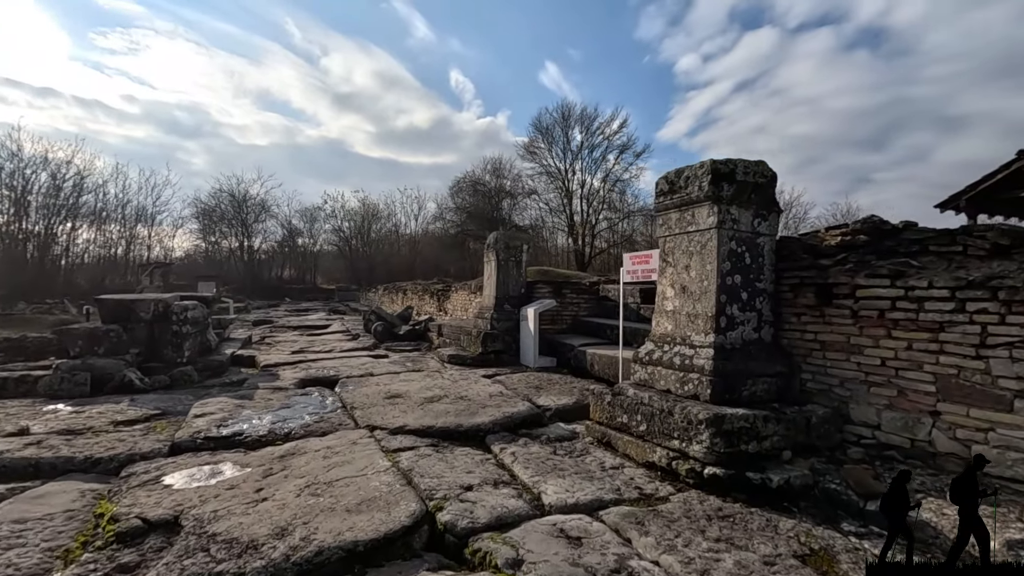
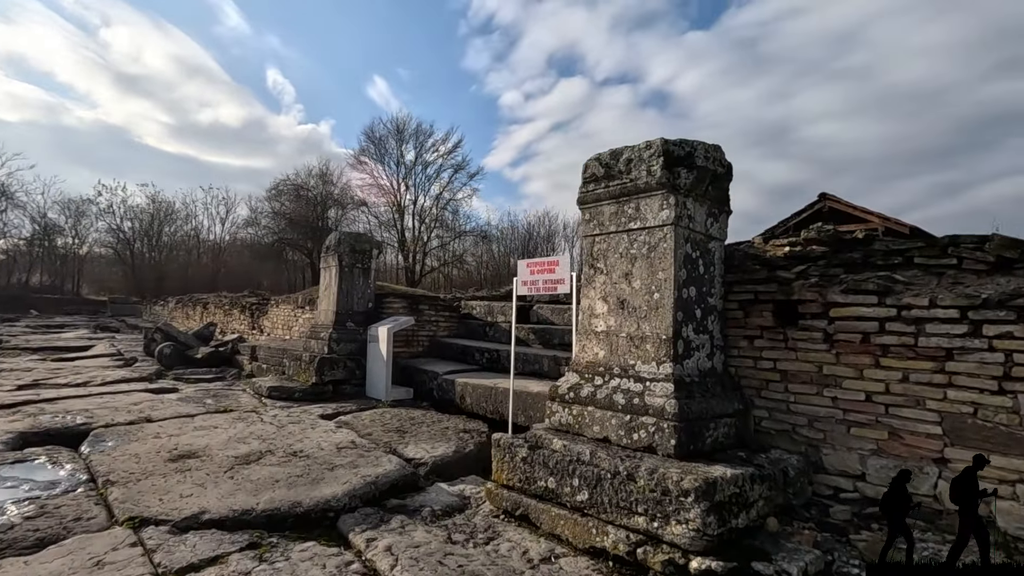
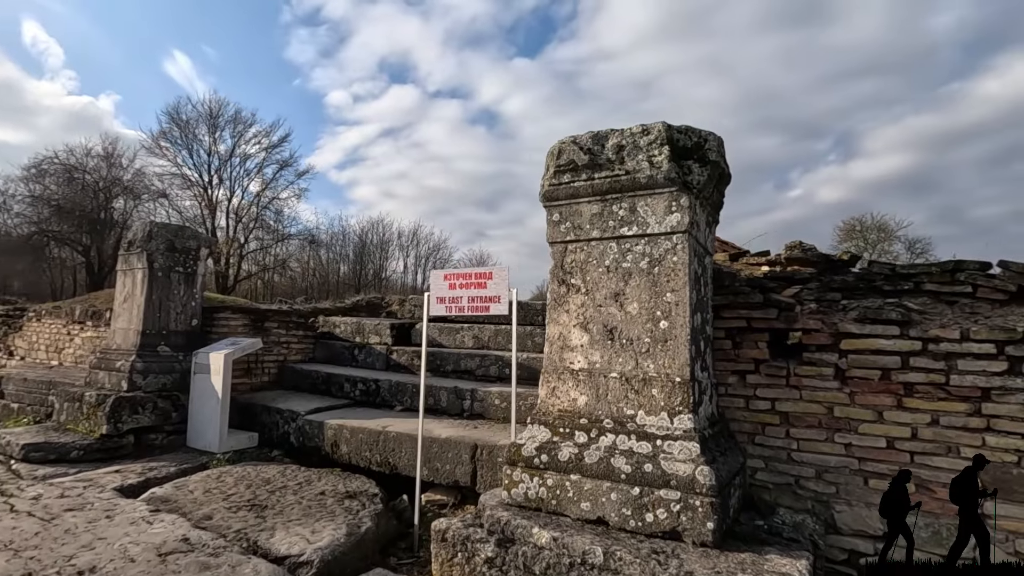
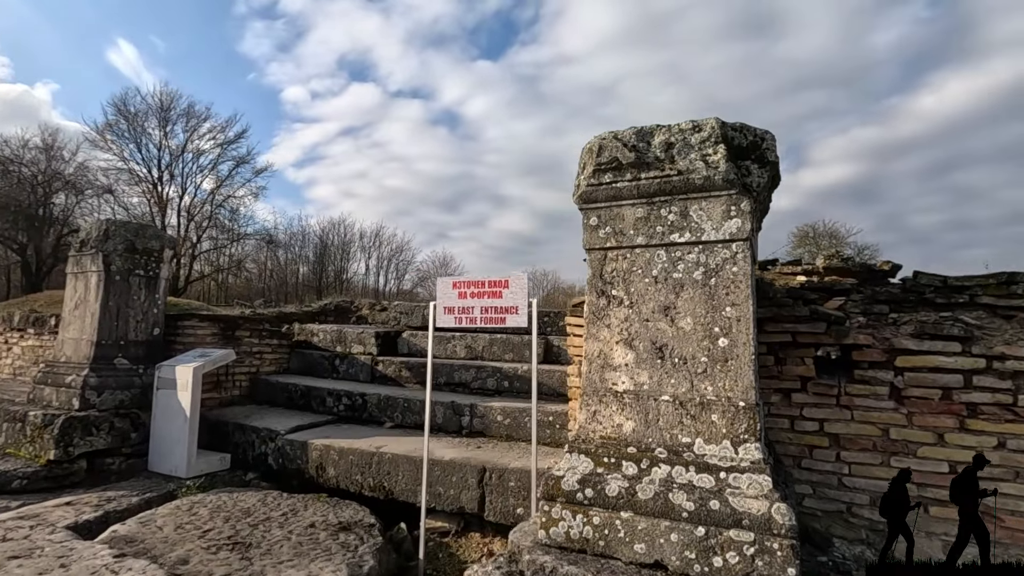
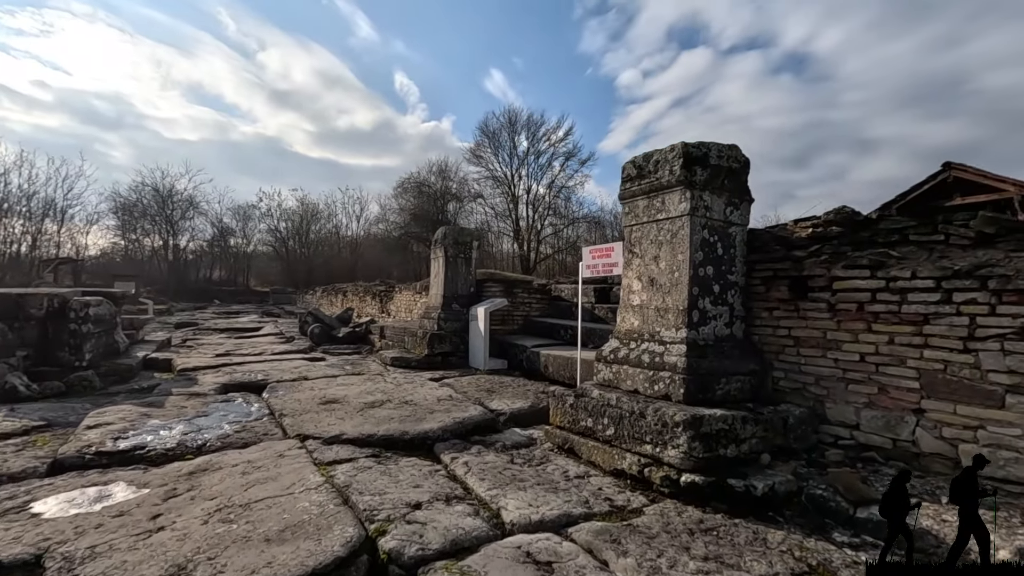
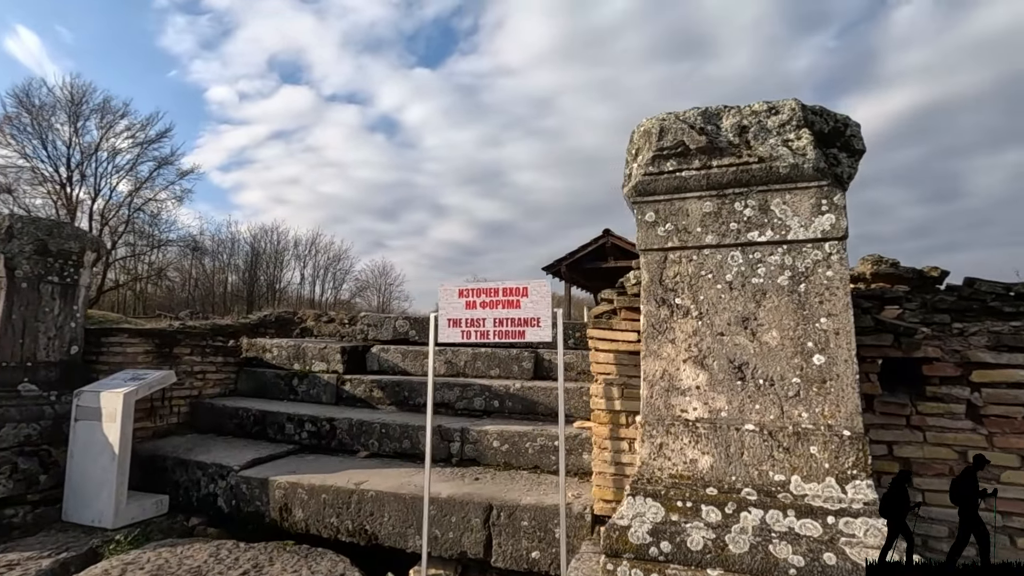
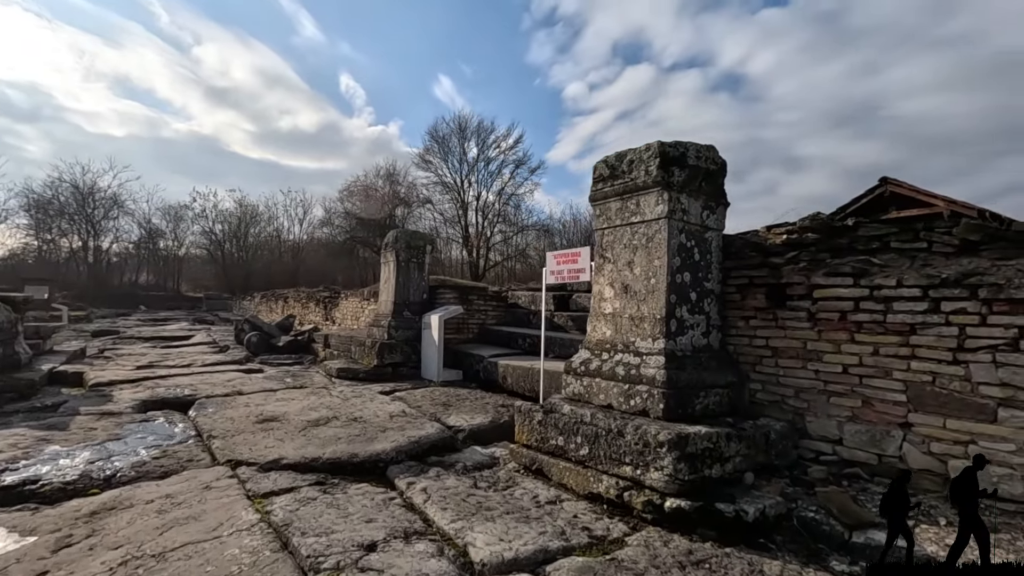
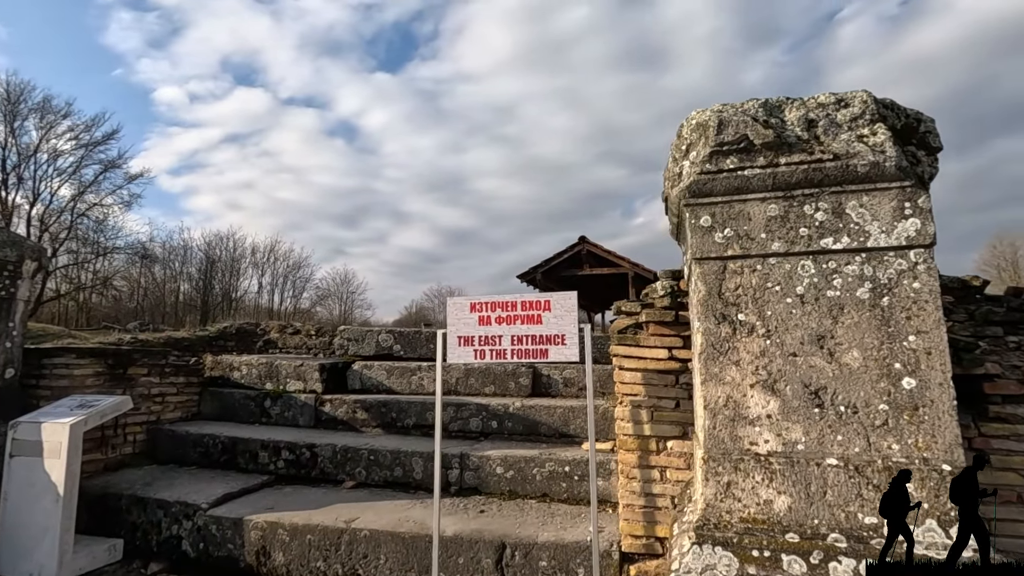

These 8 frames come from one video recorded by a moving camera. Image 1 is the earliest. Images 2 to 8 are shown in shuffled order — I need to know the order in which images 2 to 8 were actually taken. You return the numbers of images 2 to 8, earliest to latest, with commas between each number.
5, 7, 2, 3, 4, 6, 8
